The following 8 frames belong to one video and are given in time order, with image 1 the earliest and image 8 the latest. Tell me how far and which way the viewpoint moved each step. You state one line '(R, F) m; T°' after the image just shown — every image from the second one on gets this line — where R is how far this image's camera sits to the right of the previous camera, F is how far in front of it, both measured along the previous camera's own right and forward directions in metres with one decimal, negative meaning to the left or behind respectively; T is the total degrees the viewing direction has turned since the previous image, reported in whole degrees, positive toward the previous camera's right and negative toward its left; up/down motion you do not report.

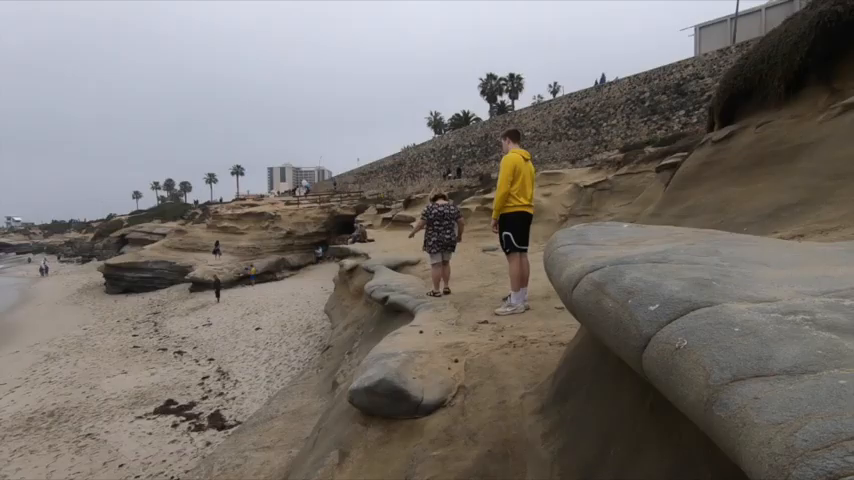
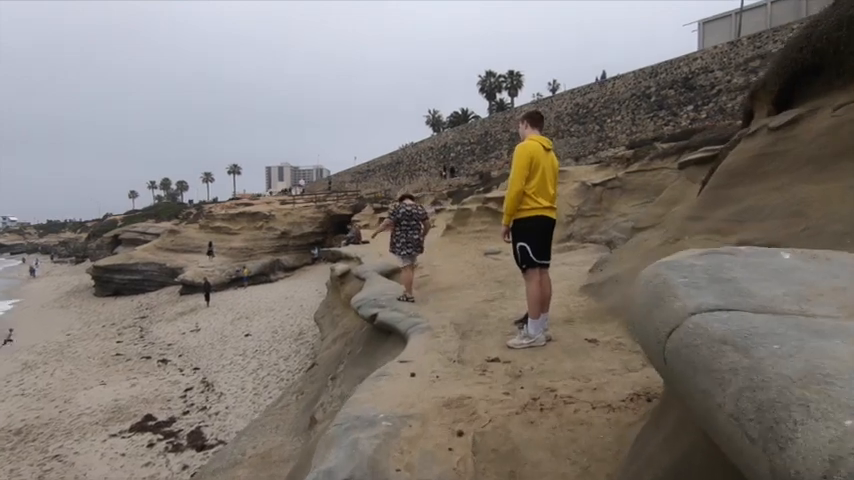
(0.0, +0.9) m; 0°
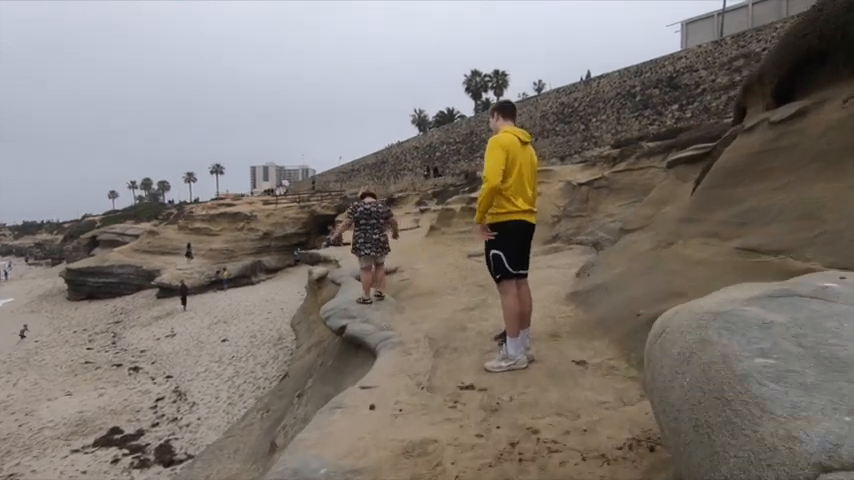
(+0.1, +0.4) m; +2°
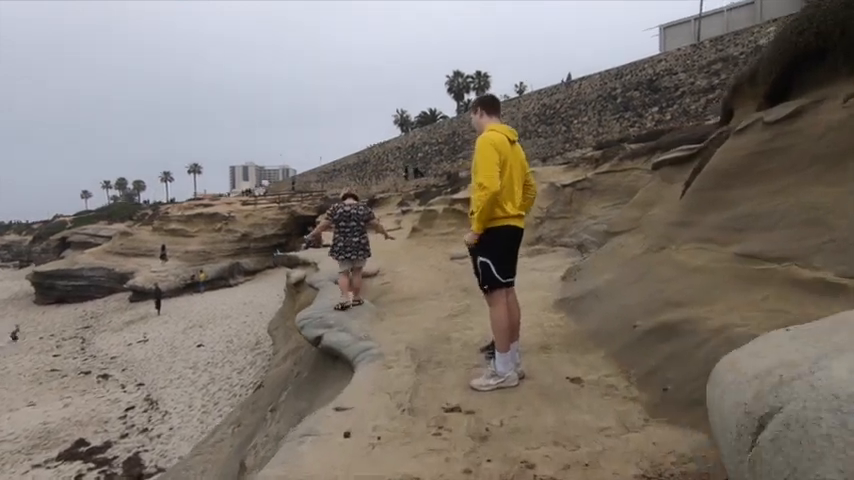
(0.0, +0.2) m; +2°
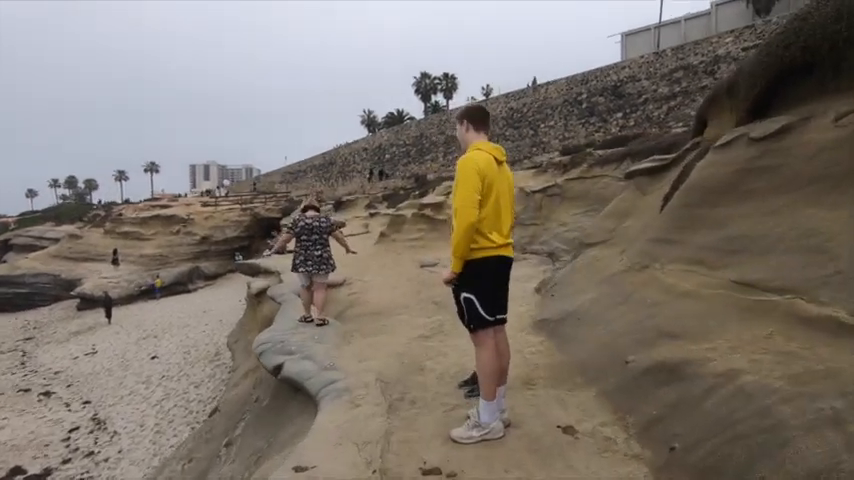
(0.0, +0.3) m; +4°
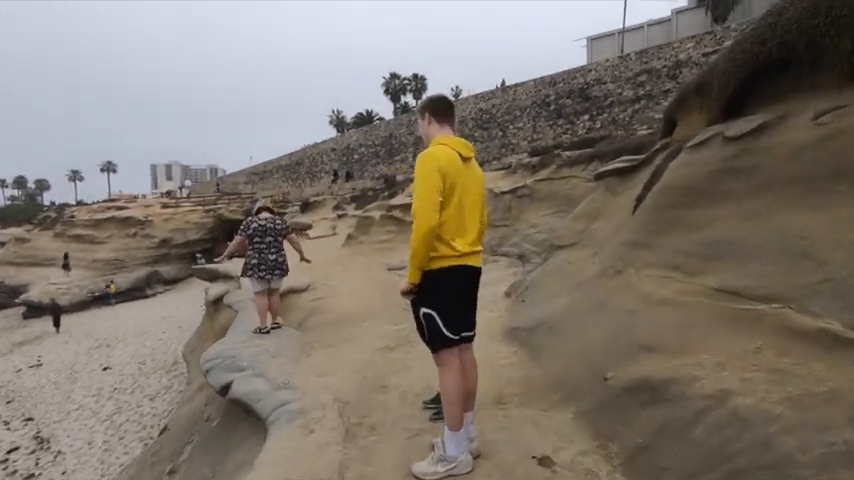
(+0.1, +0.3) m; +4°
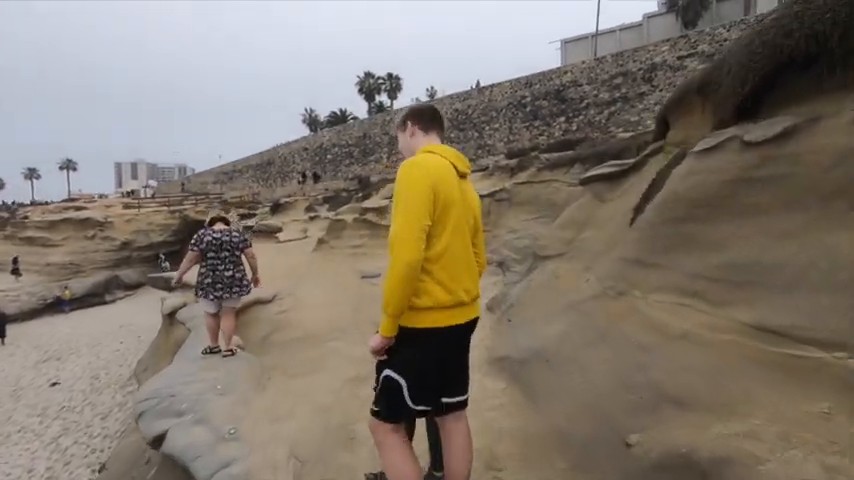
(0.0, +0.5) m; +3°
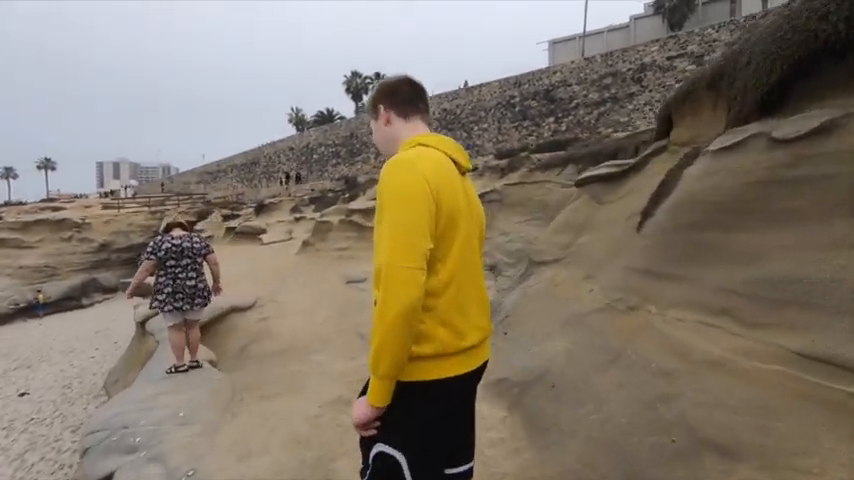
(0.0, +0.4) m; +2°
